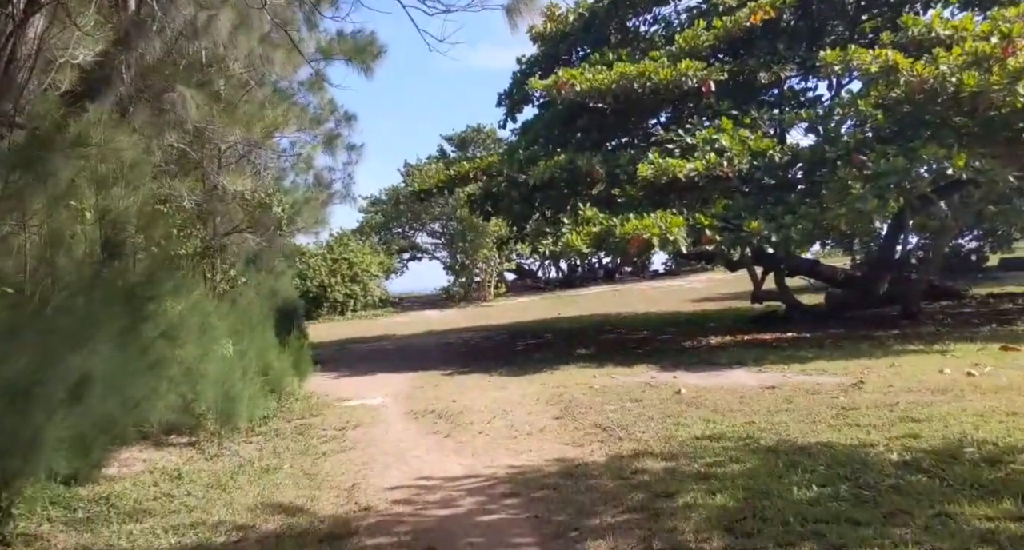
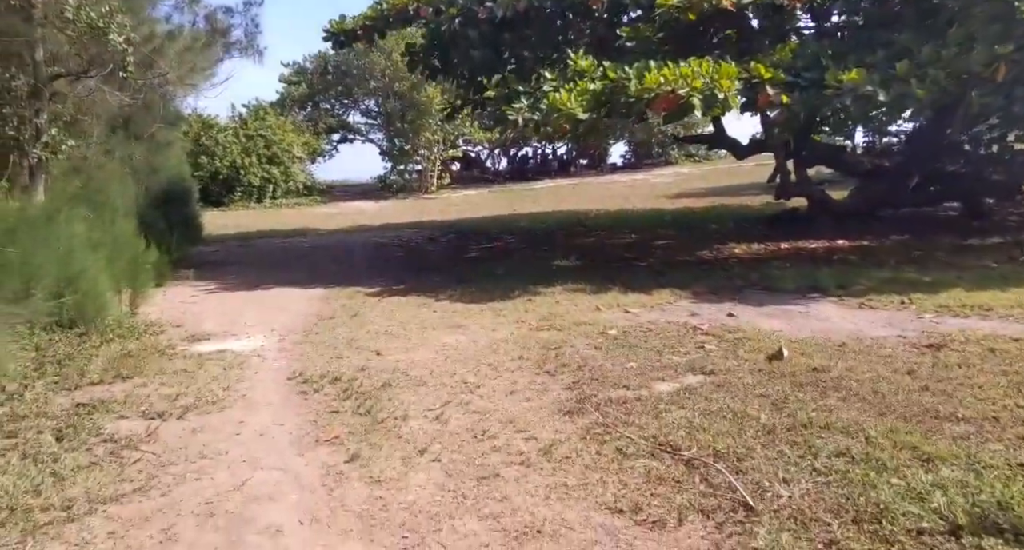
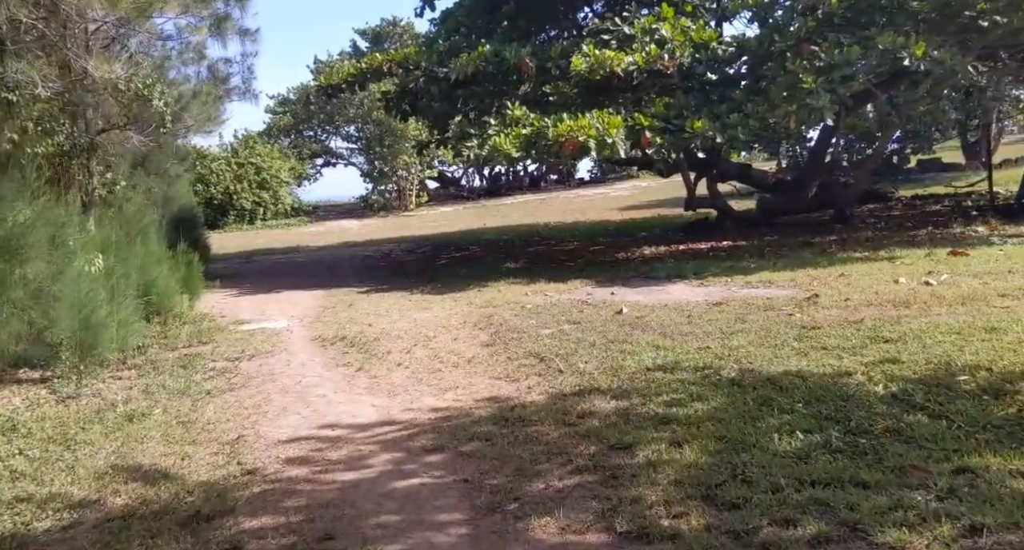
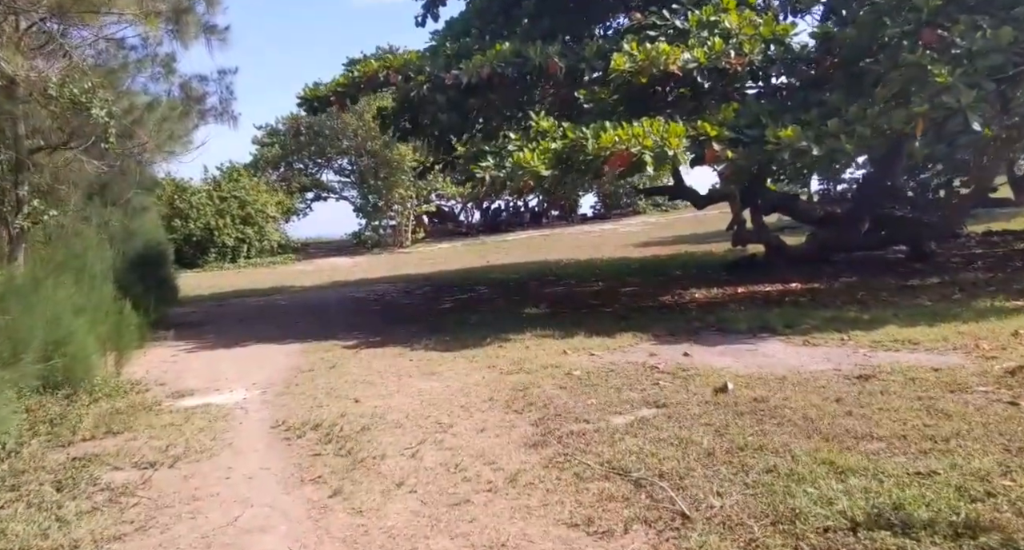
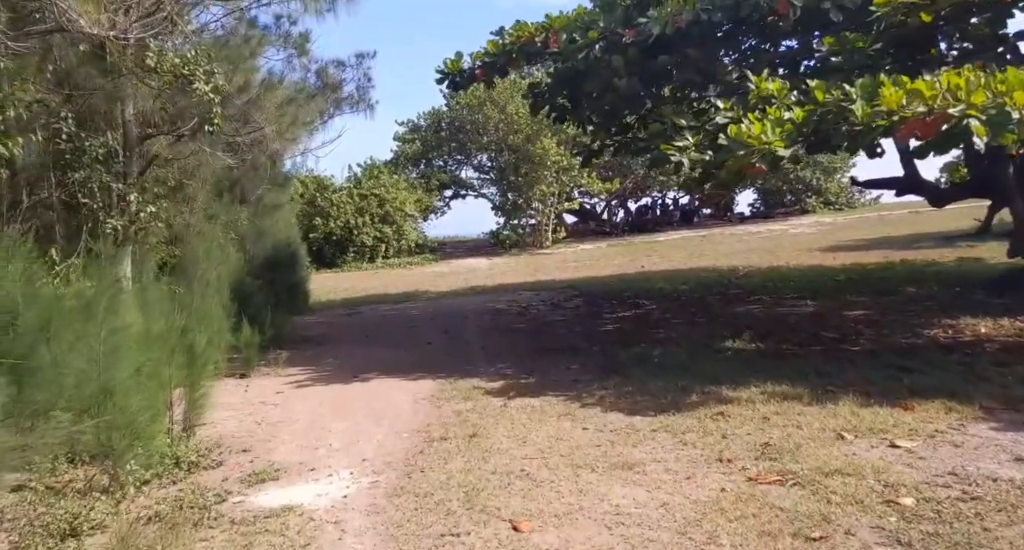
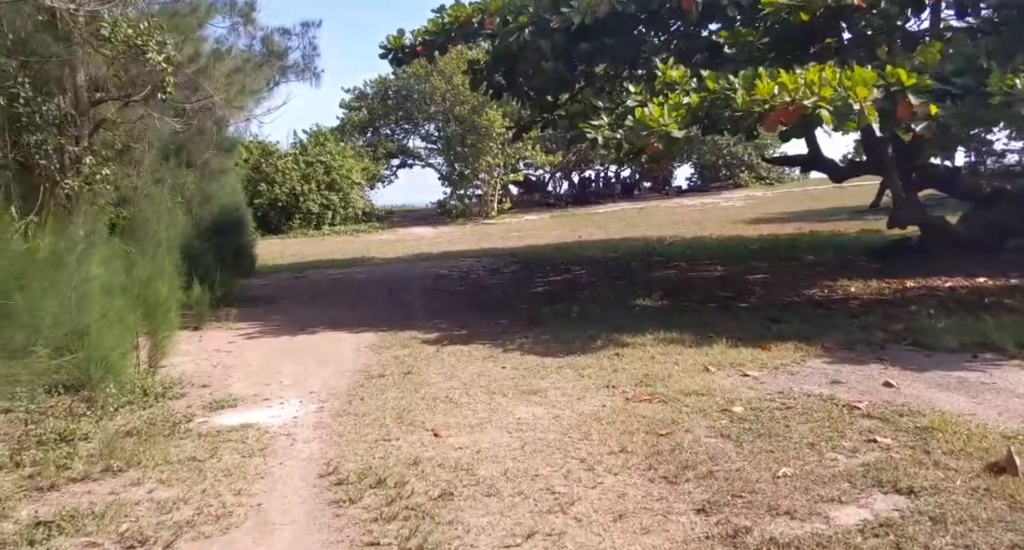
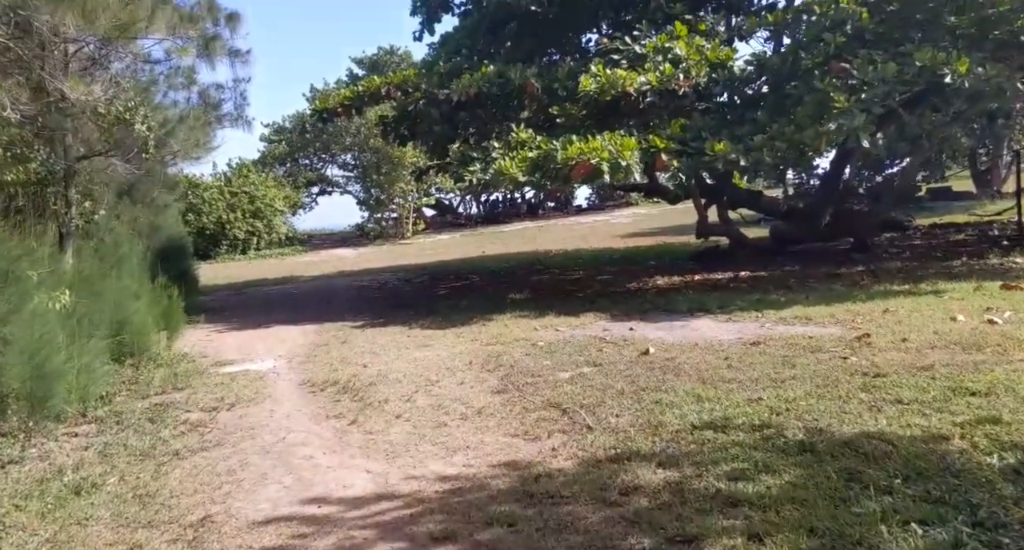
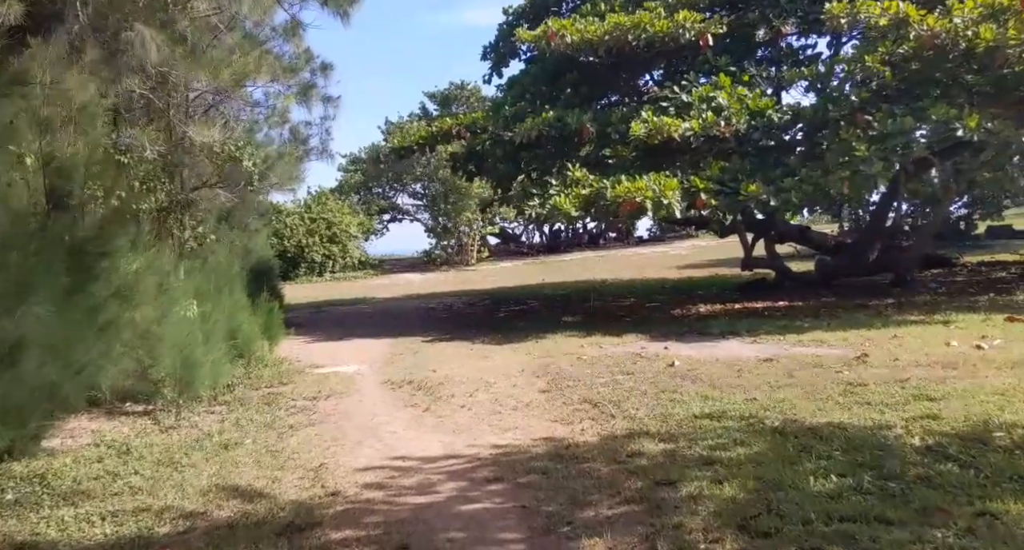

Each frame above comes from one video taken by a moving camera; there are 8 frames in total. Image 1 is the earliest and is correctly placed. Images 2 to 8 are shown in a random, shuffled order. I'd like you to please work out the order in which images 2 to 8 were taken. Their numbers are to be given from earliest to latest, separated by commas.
8, 3, 7, 4, 2, 6, 5
